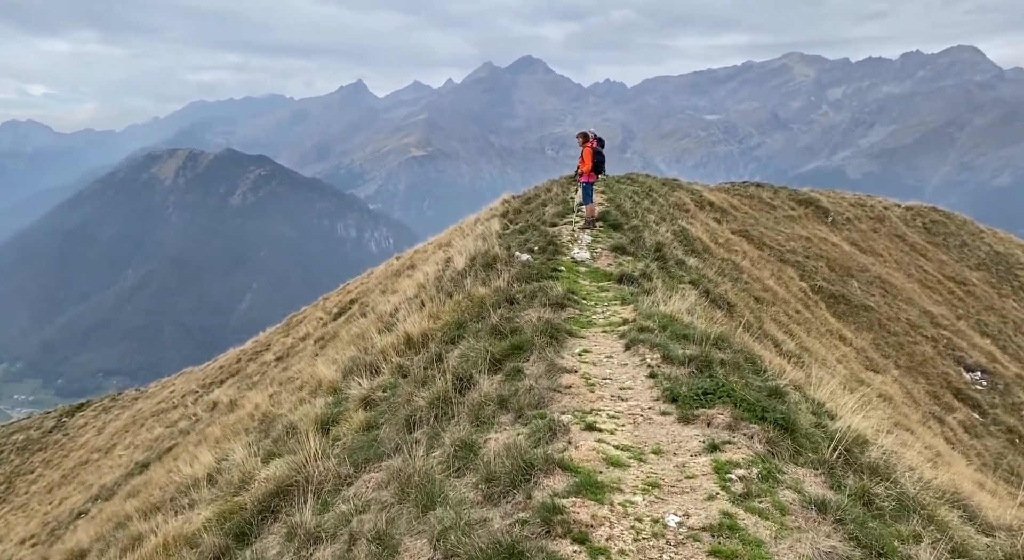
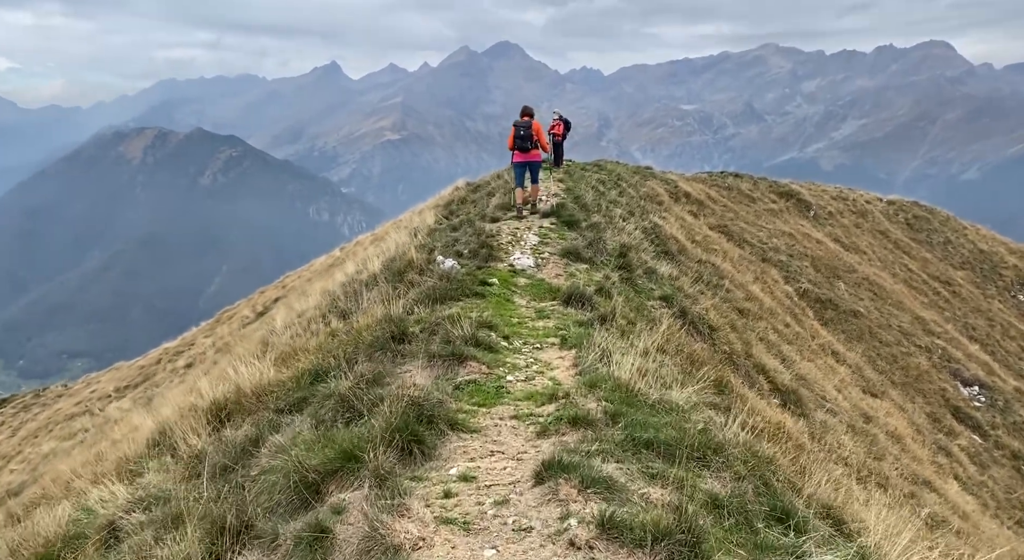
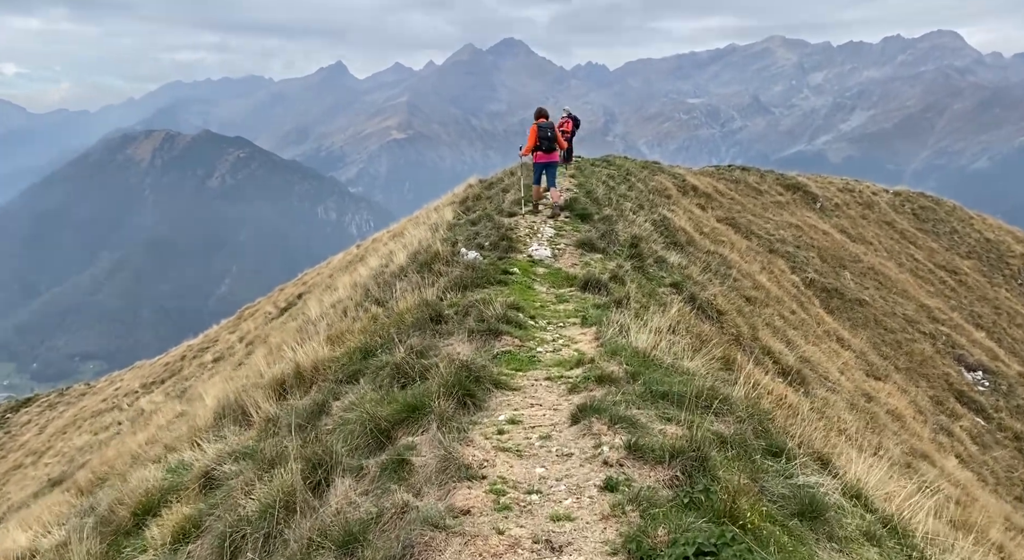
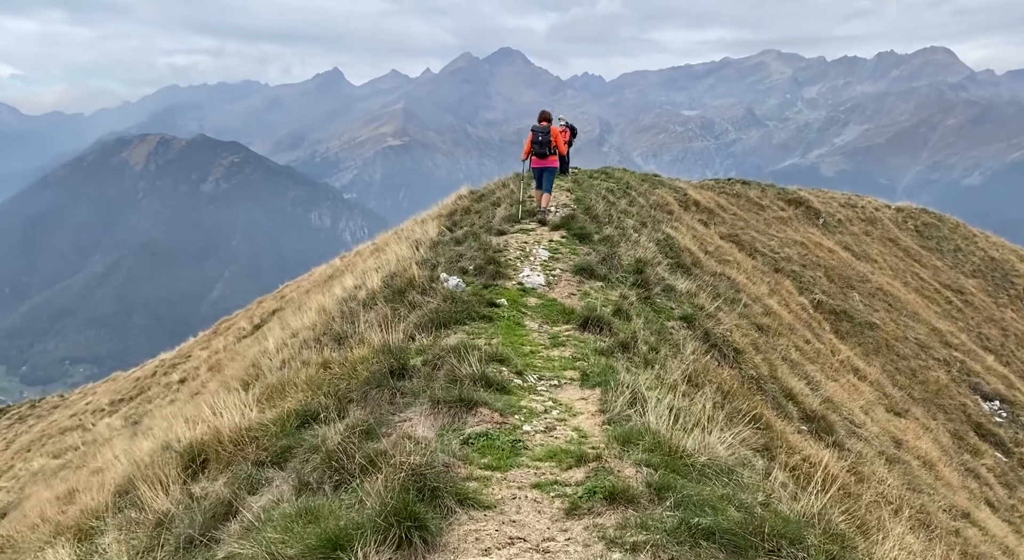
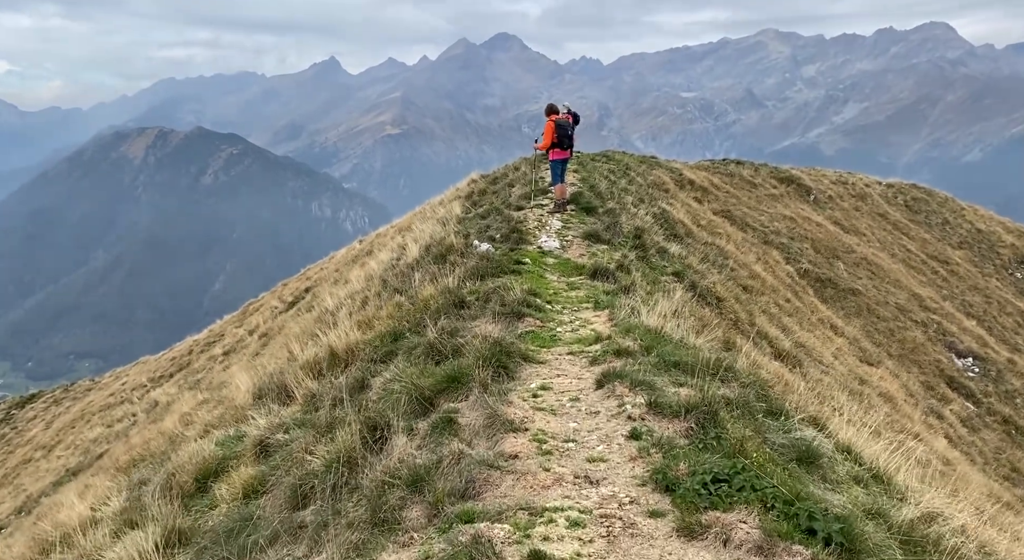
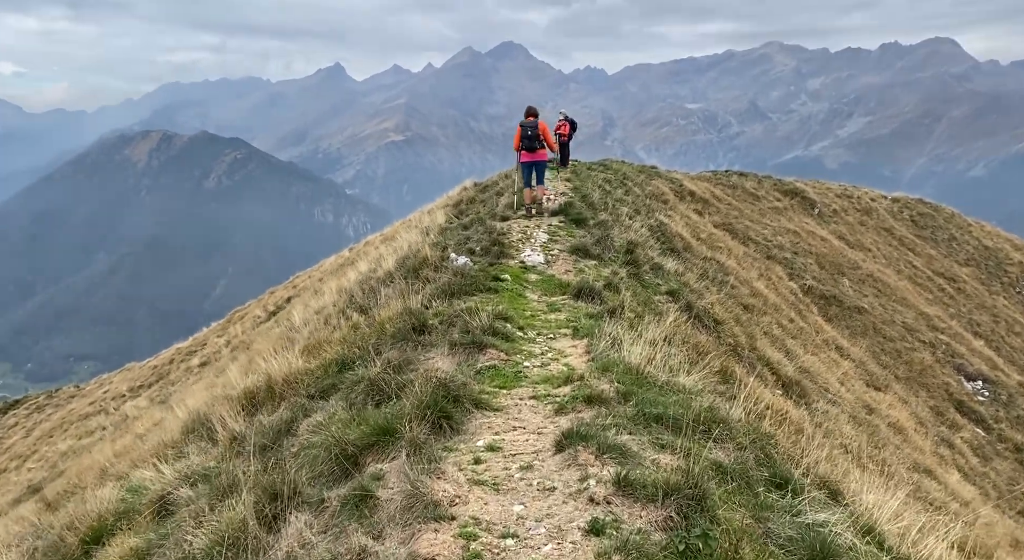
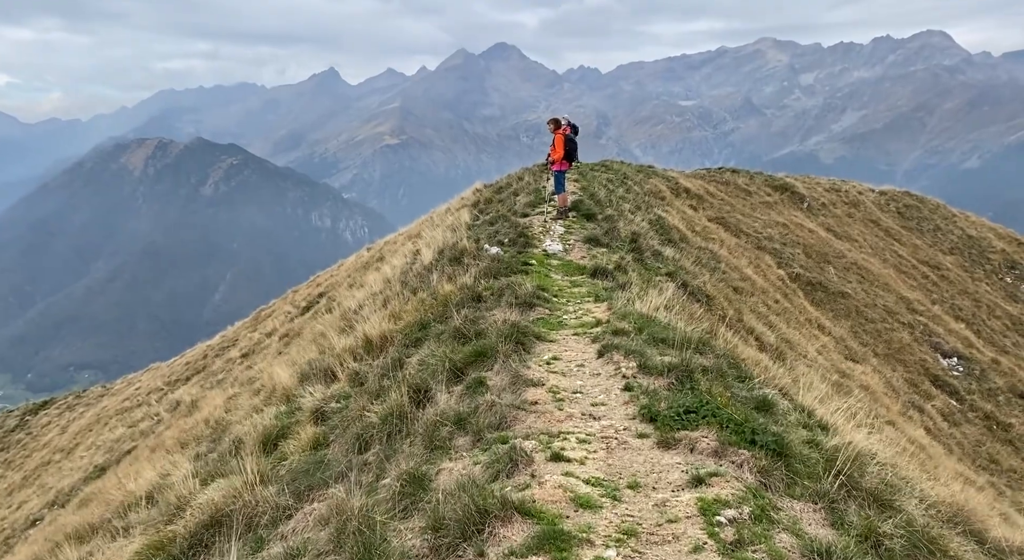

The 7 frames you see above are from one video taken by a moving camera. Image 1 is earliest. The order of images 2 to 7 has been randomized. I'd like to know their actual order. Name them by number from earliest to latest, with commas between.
7, 5, 3, 6, 2, 4
